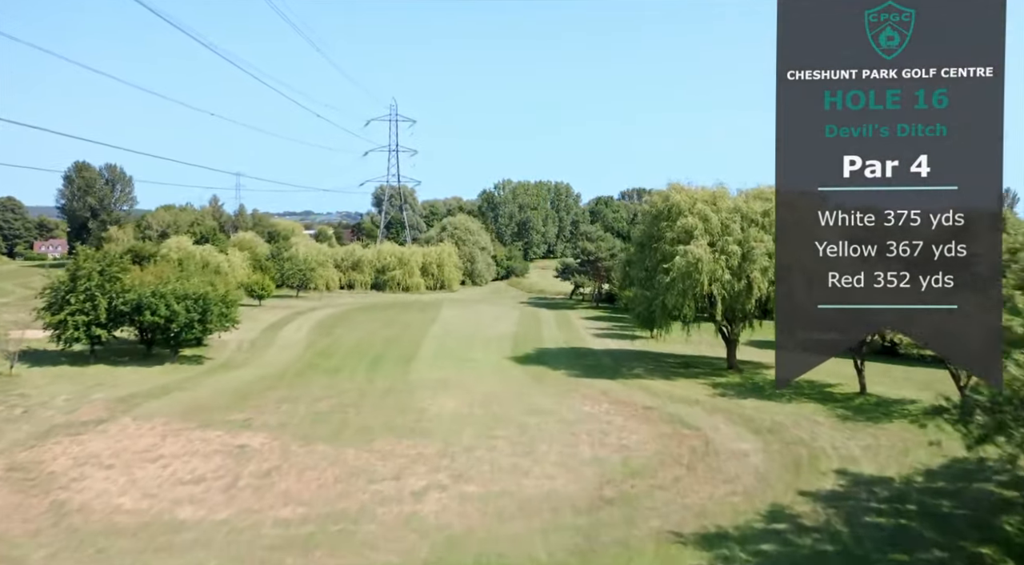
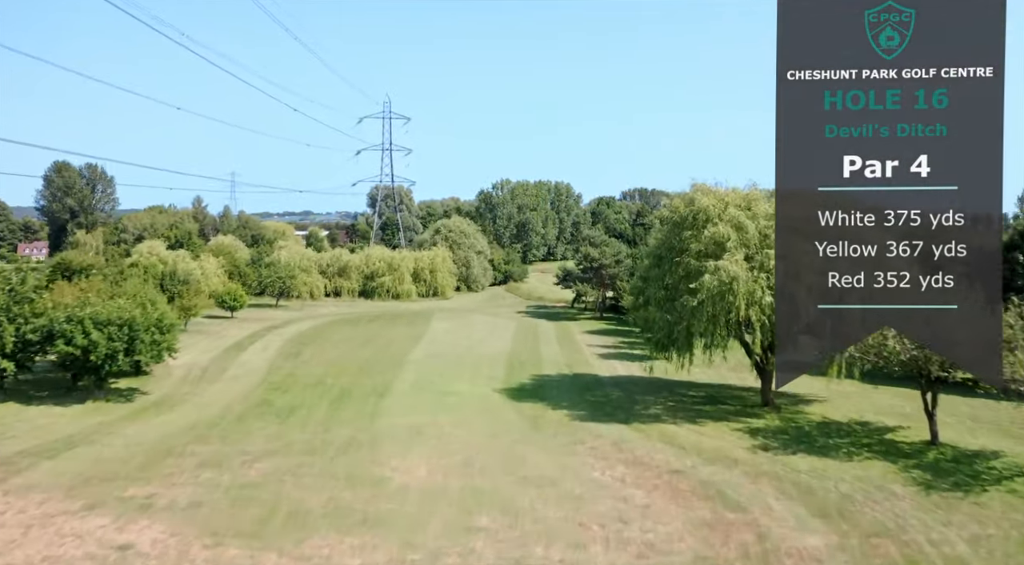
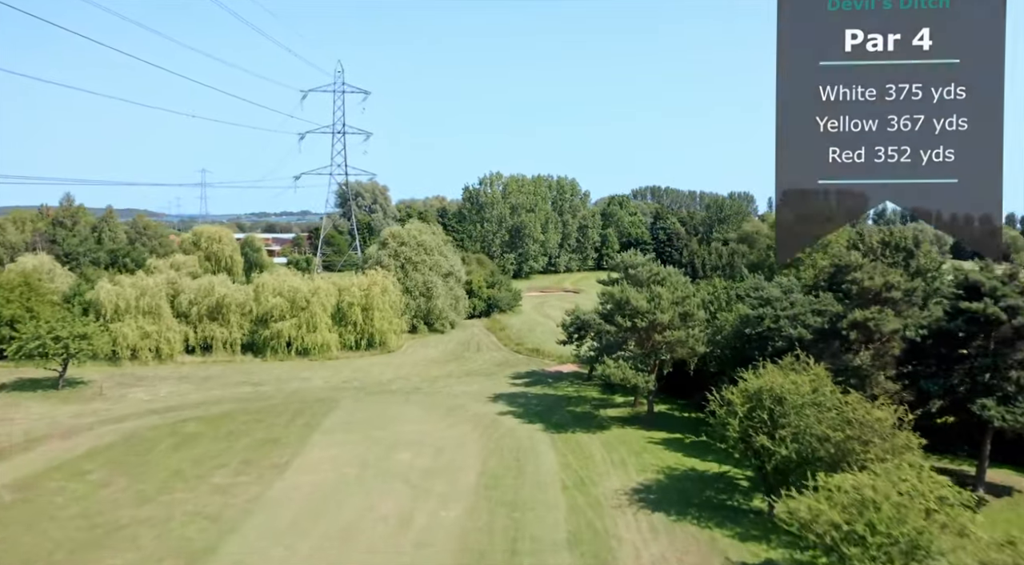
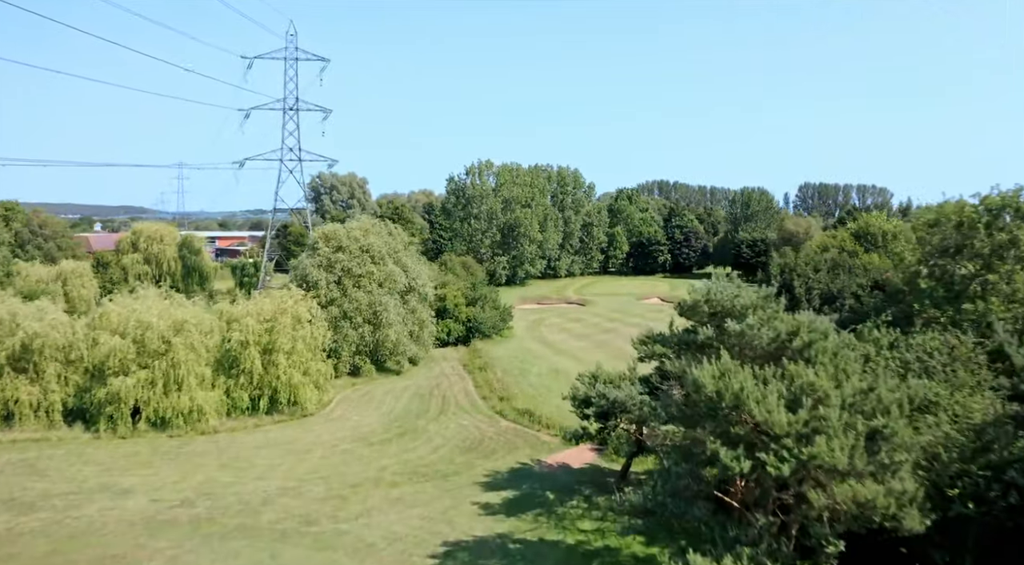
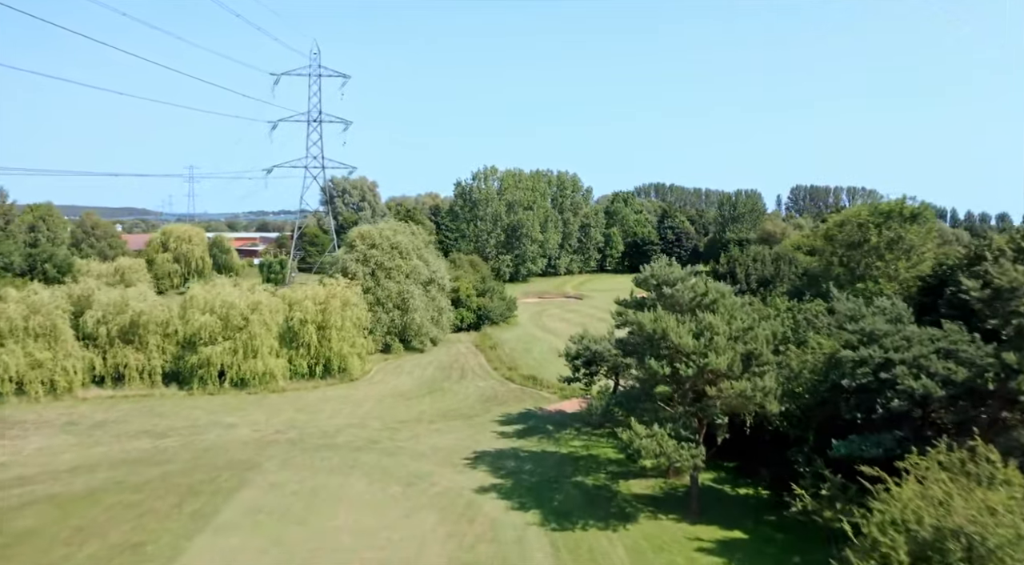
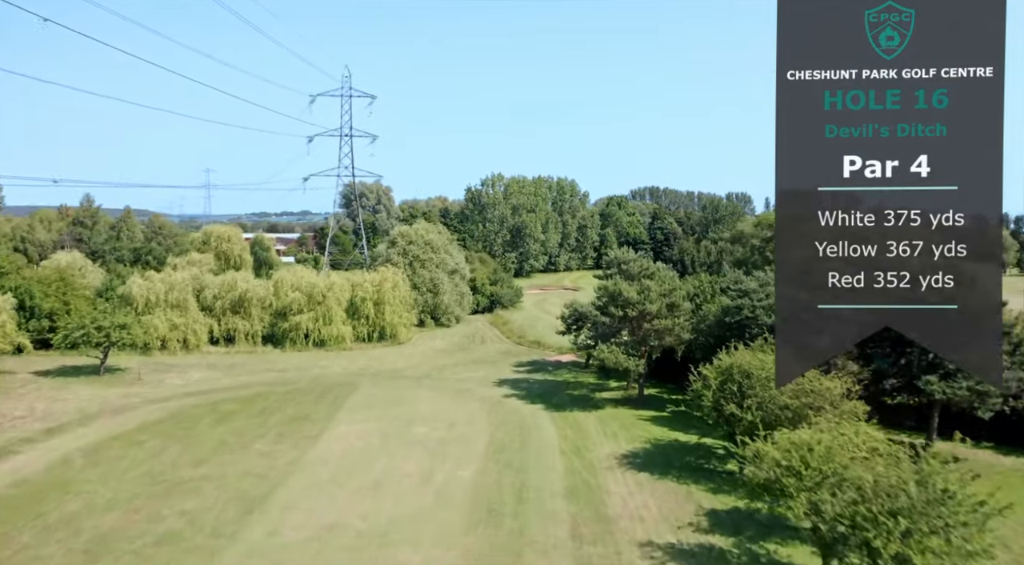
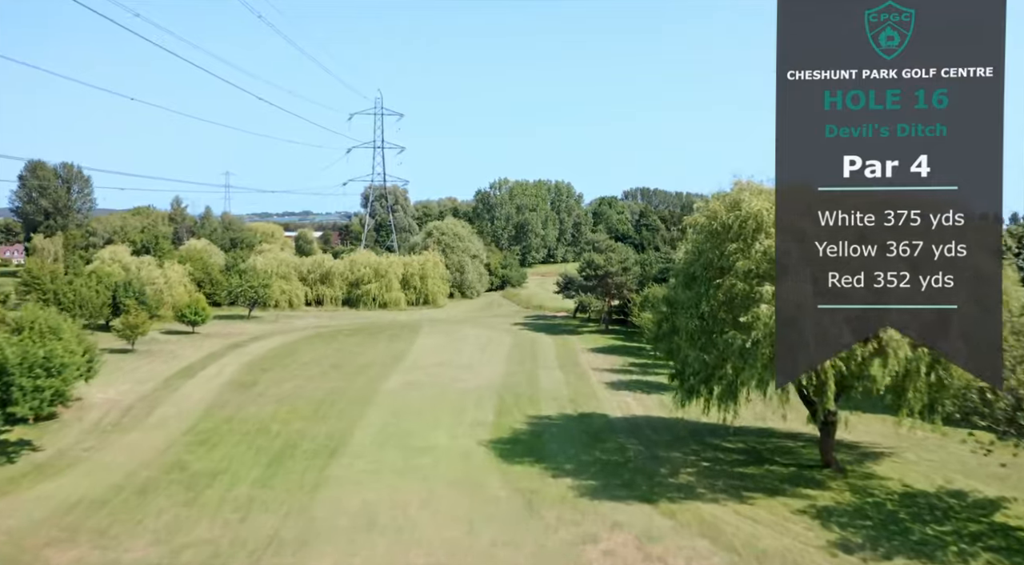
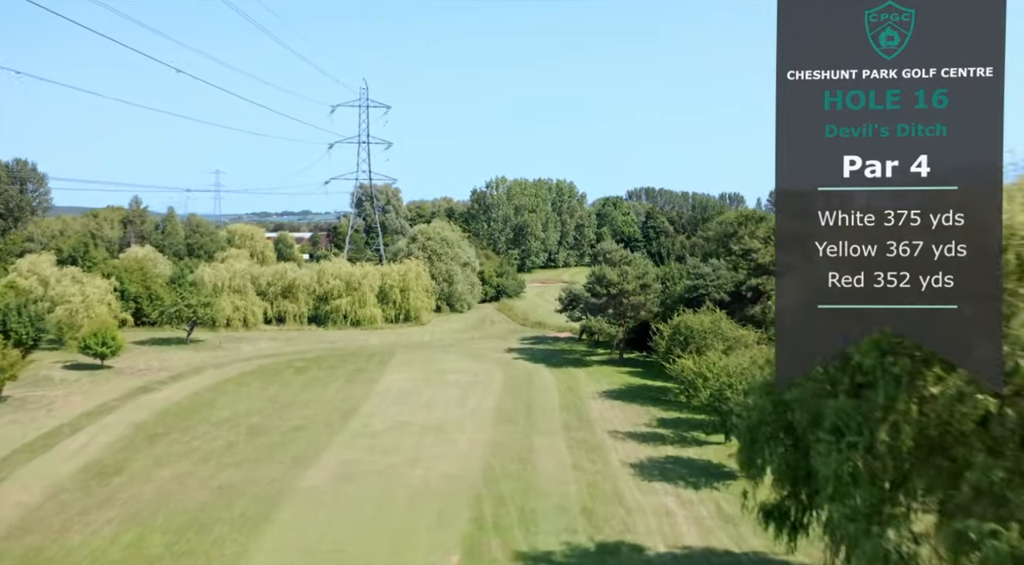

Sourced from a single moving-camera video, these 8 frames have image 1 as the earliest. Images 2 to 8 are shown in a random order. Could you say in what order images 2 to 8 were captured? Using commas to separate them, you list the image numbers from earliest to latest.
2, 7, 8, 6, 3, 5, 4
